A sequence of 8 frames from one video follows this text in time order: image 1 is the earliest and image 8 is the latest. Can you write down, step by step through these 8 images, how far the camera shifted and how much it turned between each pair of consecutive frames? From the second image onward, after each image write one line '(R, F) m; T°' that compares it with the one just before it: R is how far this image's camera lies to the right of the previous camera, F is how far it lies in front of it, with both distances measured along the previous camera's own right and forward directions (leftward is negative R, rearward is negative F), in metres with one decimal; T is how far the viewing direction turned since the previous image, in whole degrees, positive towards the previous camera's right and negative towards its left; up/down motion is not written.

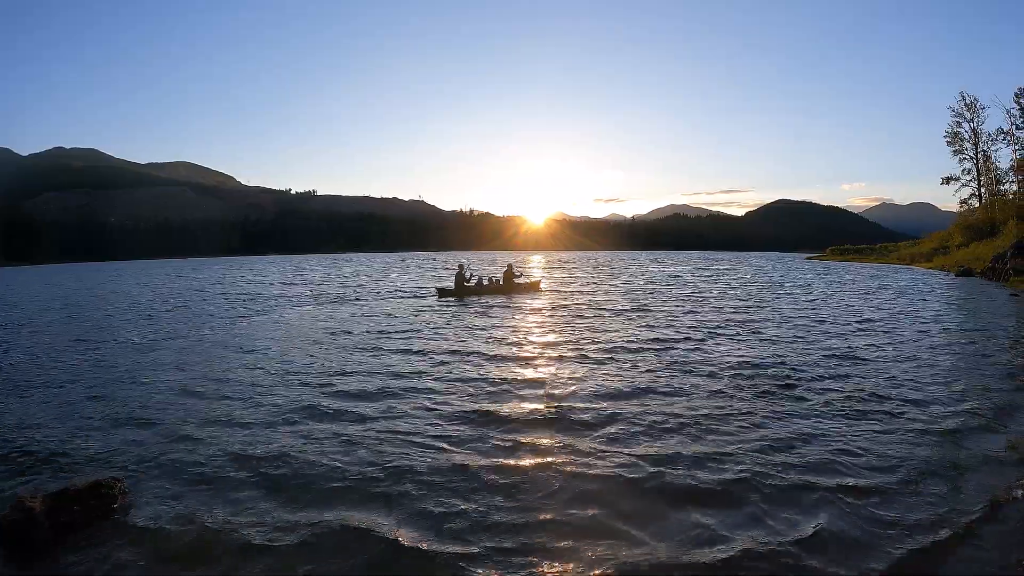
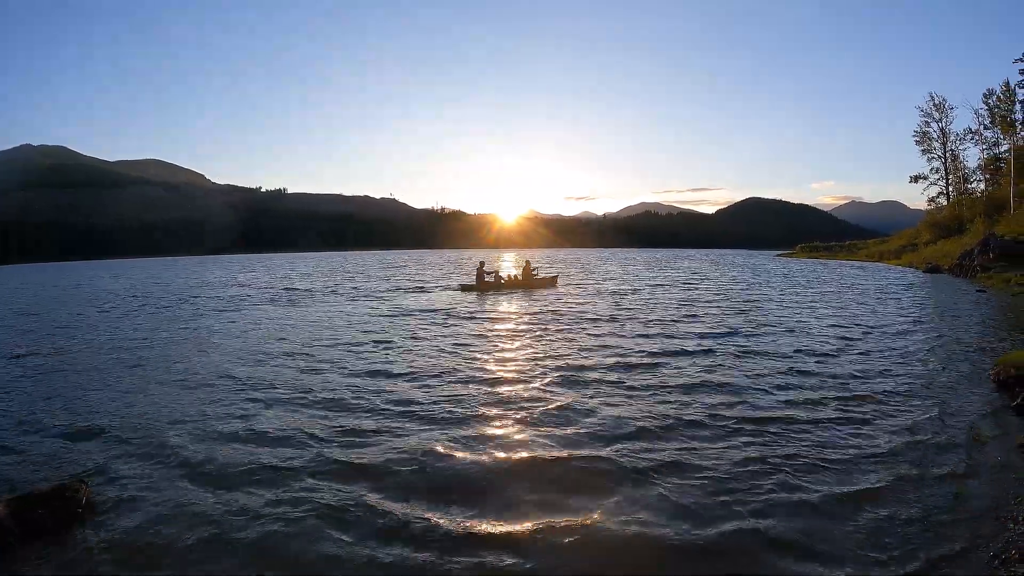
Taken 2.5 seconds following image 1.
(+0.5, -0.1) m; +1°
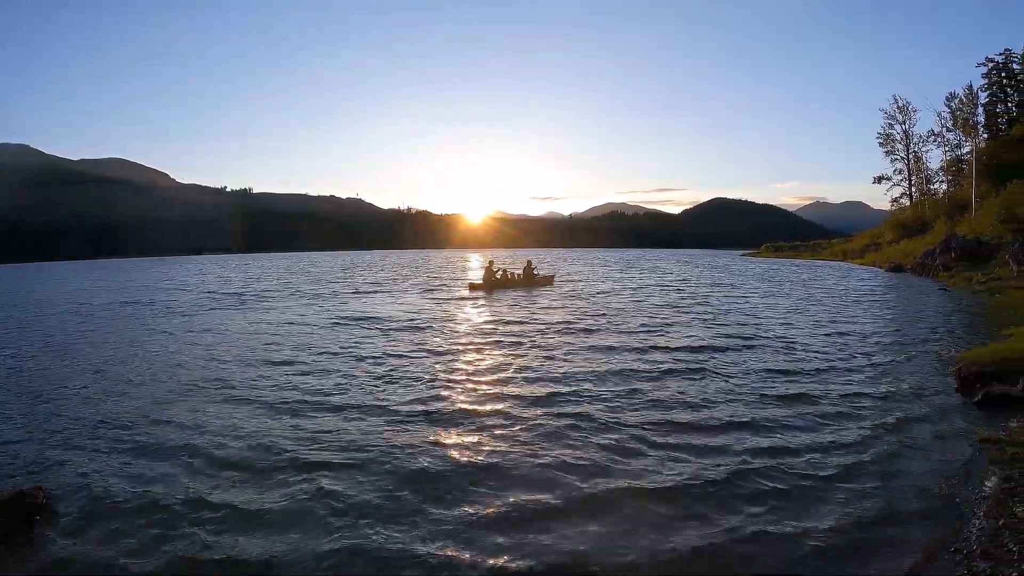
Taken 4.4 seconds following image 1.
(+0.4, 0.0) m; +2°
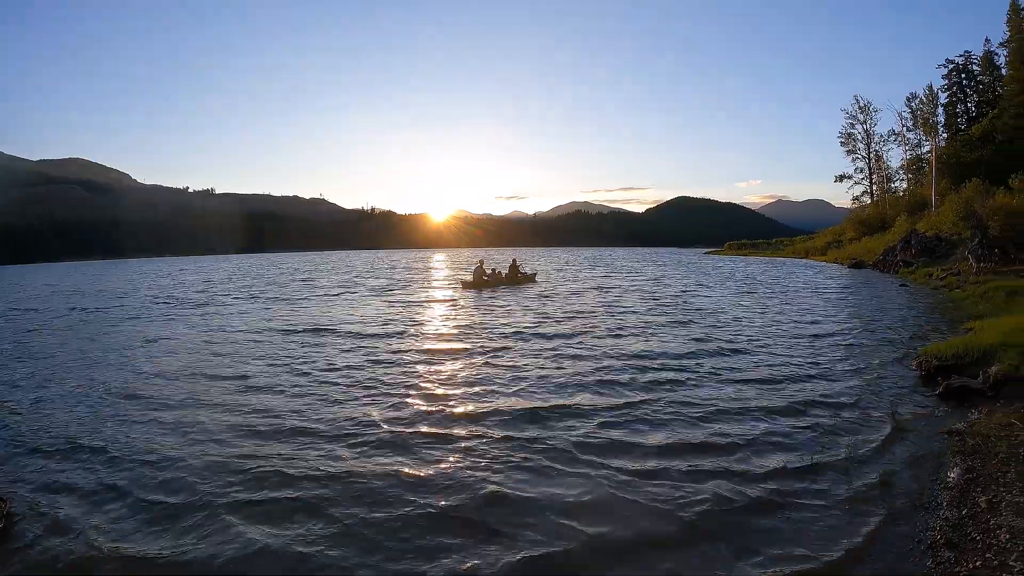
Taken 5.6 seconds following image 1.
(+0.5, 0.0) m; +2°
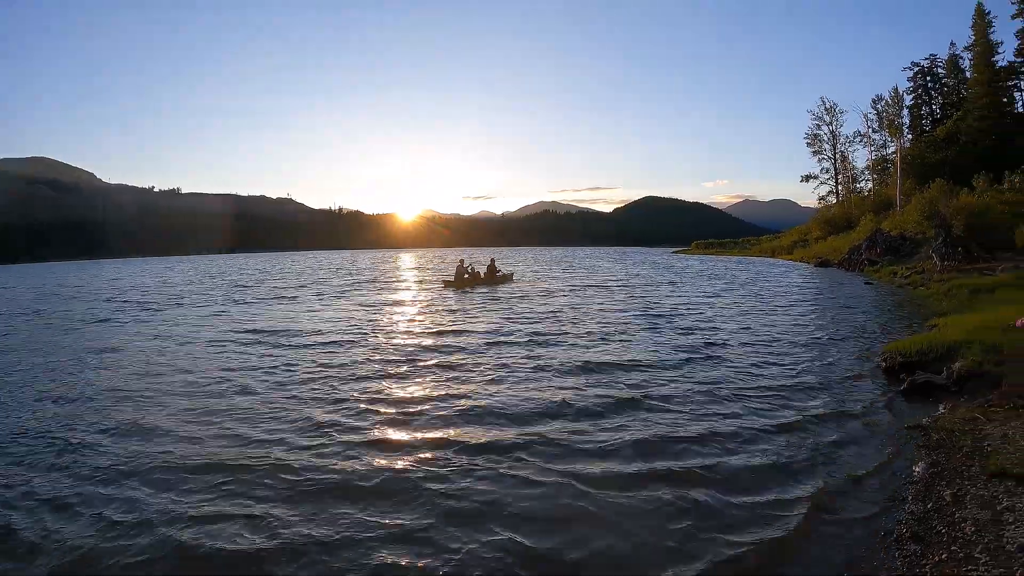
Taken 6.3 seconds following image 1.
(+0.4, -0.1) m; +1°
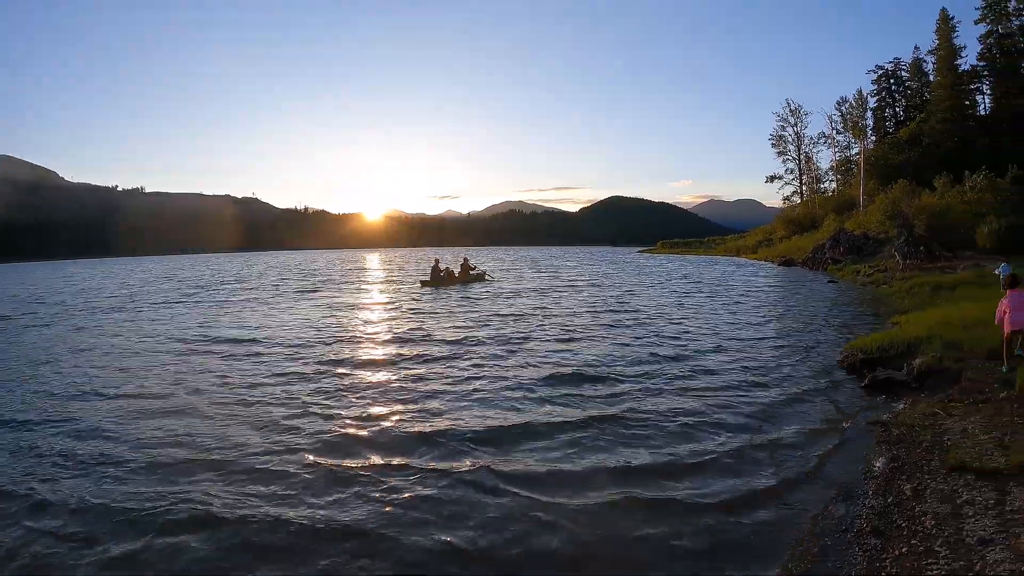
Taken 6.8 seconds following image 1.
(+0.4, -0.1) m; +2°
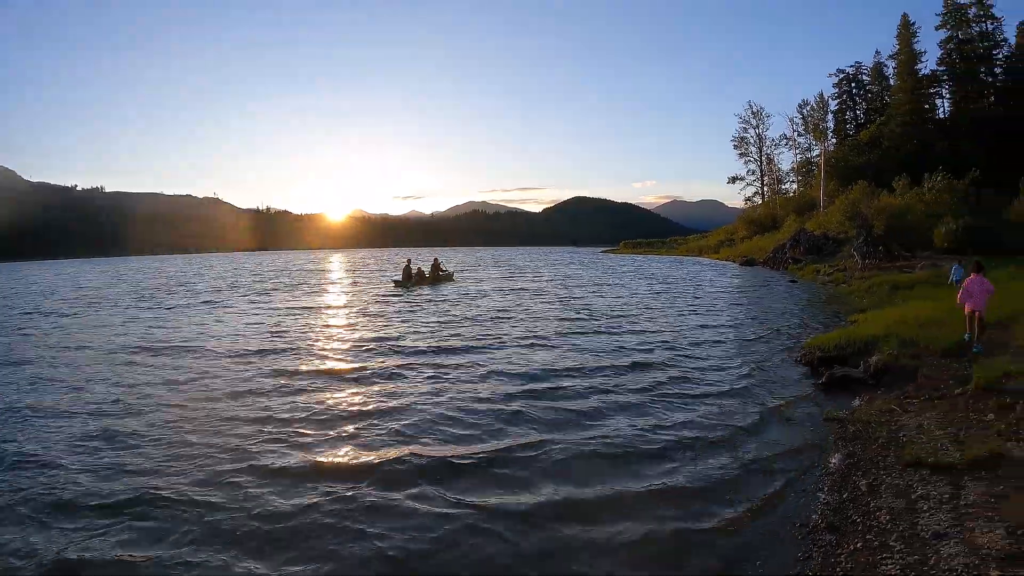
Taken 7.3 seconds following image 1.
(+0.4, -0.2) m; +2°
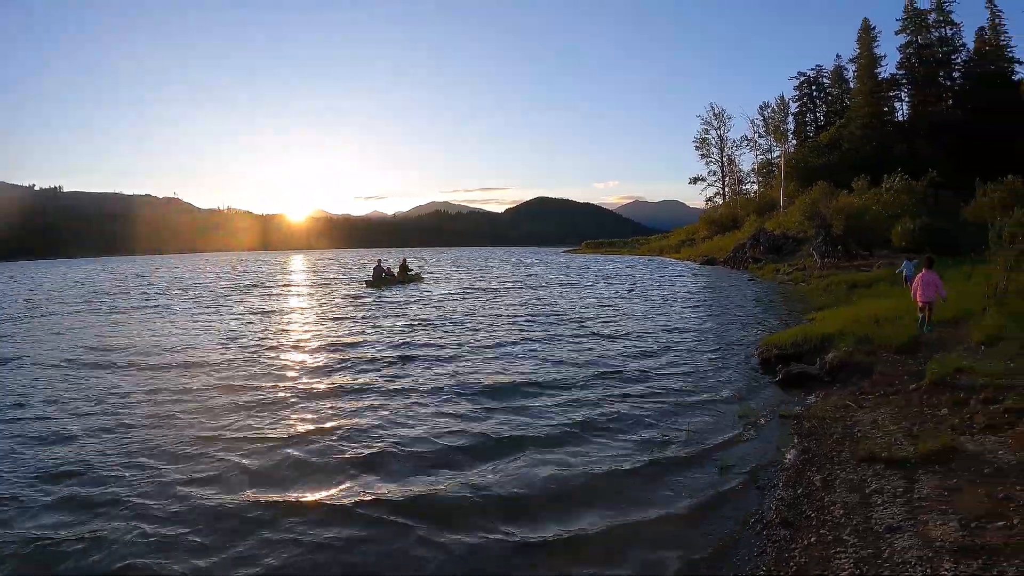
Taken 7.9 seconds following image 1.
(+0.5, -0.2) m; +2°
